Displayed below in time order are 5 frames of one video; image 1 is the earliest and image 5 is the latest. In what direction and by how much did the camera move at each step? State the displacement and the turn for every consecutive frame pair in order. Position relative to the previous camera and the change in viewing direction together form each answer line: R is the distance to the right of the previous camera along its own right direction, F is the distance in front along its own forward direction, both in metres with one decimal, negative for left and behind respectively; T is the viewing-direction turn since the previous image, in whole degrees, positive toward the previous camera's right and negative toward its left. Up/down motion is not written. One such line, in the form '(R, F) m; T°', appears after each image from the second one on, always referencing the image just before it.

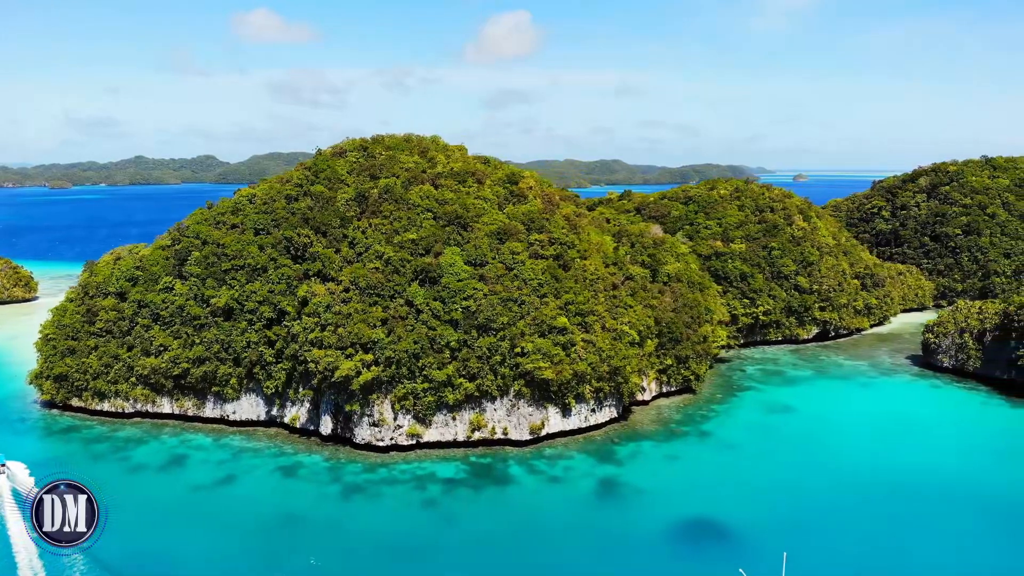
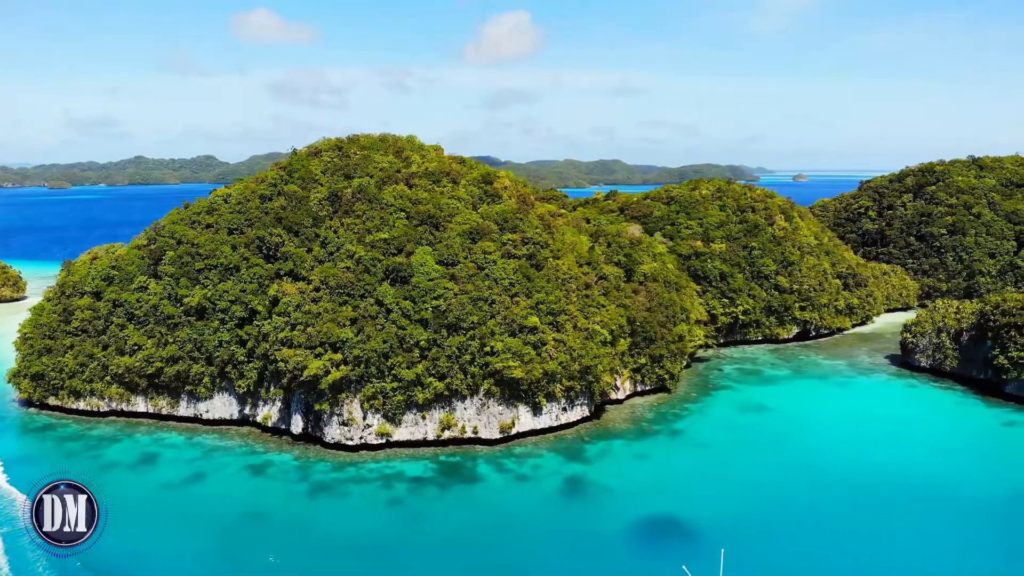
(+1.6, -0.1) m; 0°
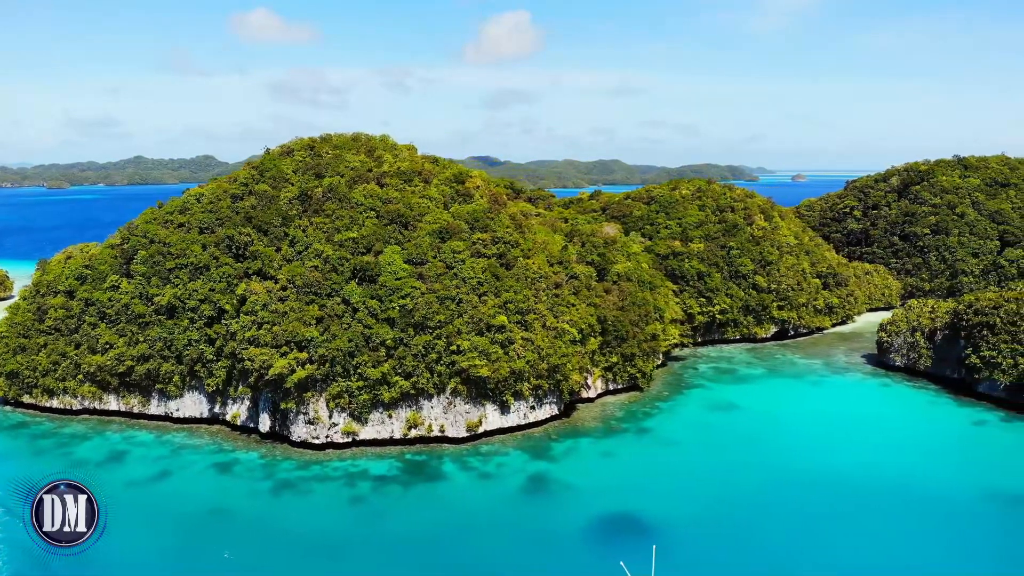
(+1.8, -0.1) m; 0°
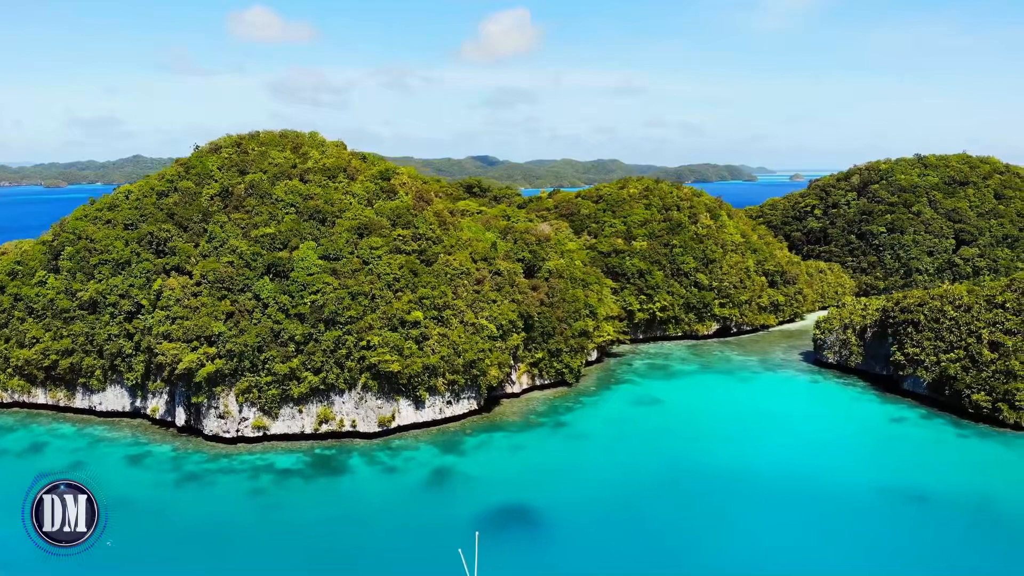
(+4.9, -0.3) m; 0°
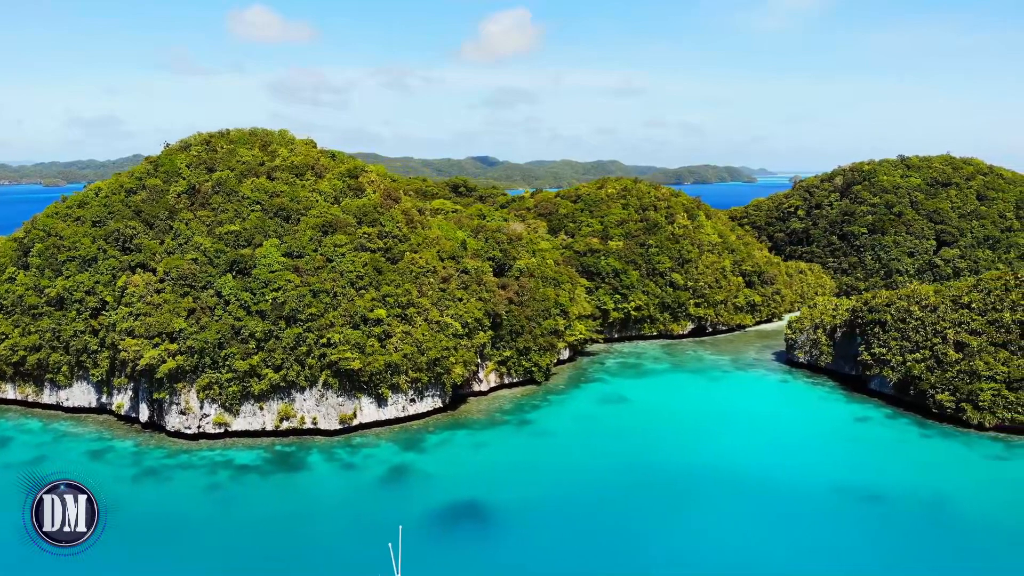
(+2.1, -0.1) m; 0°
